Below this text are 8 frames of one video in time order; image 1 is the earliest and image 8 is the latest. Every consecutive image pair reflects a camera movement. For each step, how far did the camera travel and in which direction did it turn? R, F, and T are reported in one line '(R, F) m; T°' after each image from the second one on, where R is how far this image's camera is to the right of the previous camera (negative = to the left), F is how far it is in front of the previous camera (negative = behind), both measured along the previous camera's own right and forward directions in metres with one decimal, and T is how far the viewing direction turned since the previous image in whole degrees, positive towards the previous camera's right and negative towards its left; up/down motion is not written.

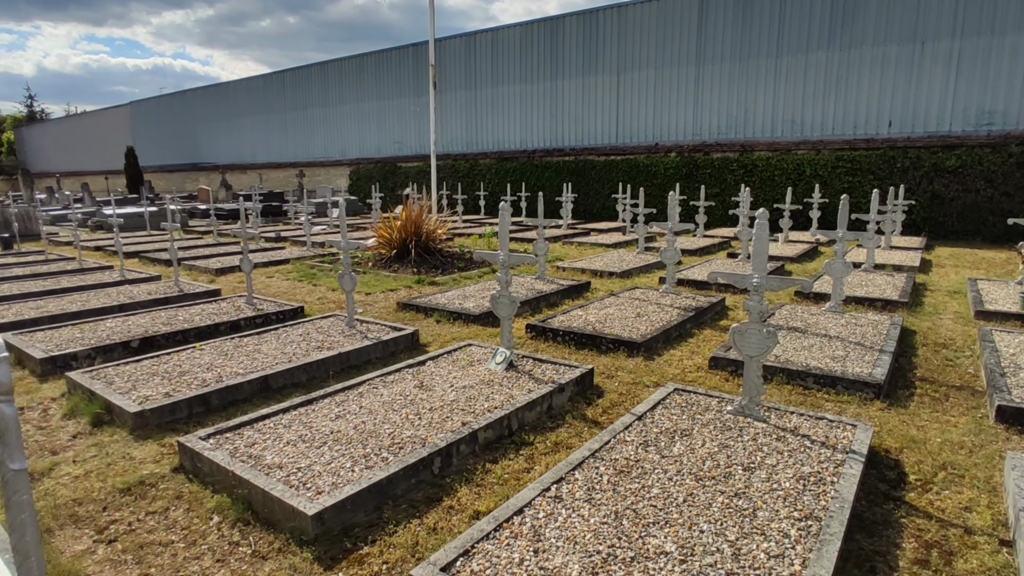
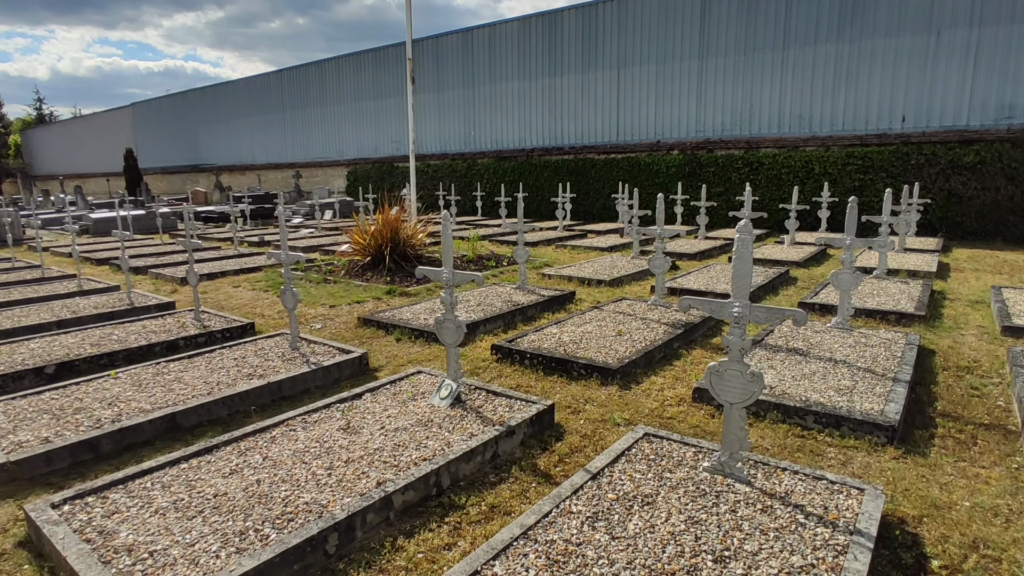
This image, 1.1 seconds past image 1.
(+0.4, +0.7) m; -1°
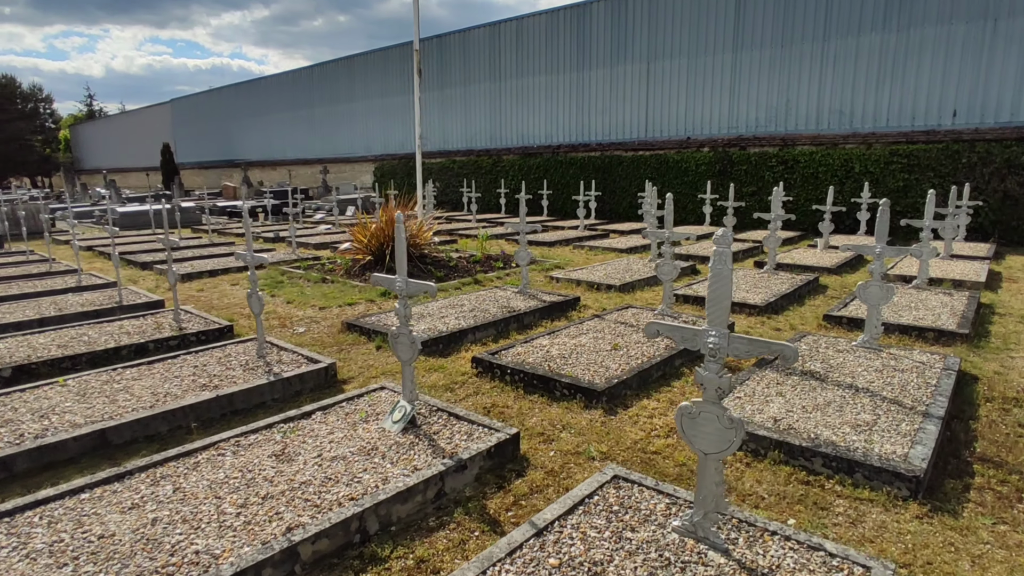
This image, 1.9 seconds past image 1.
(+0.4, +0.5) m; -3°
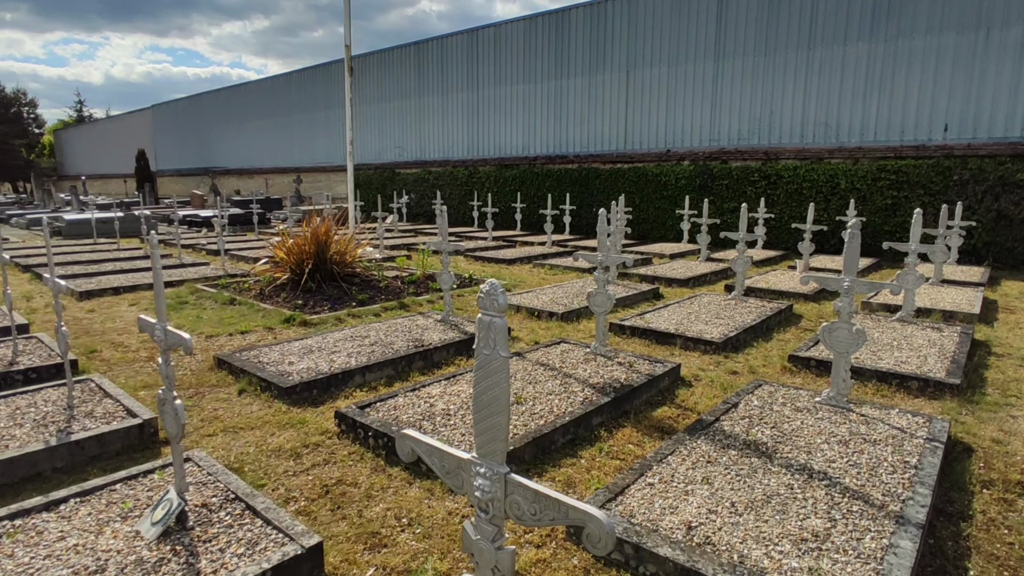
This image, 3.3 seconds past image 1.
(+0.8, +1.0) m; 0°
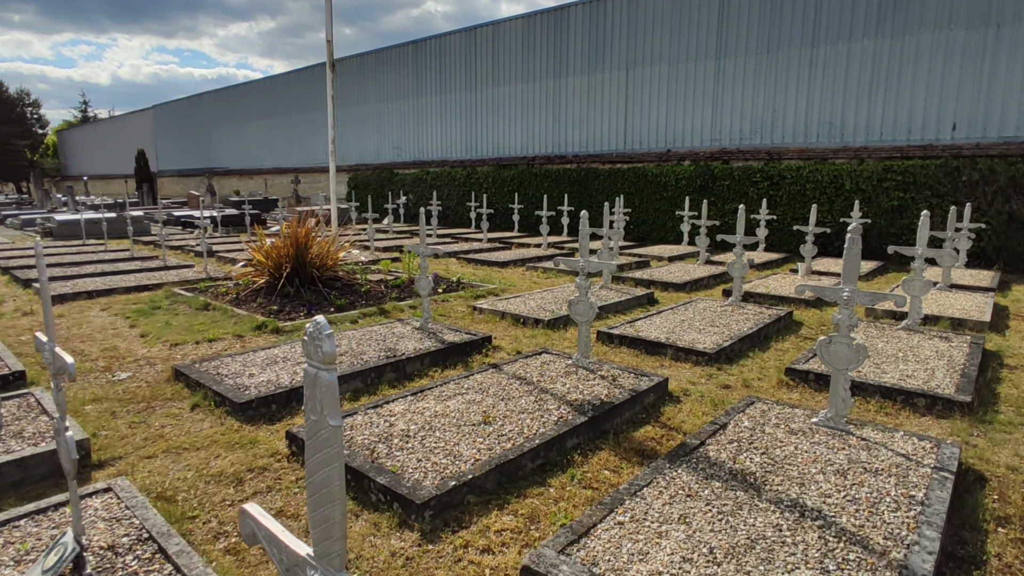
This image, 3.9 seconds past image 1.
(+0.2, +0.3) m; 0°
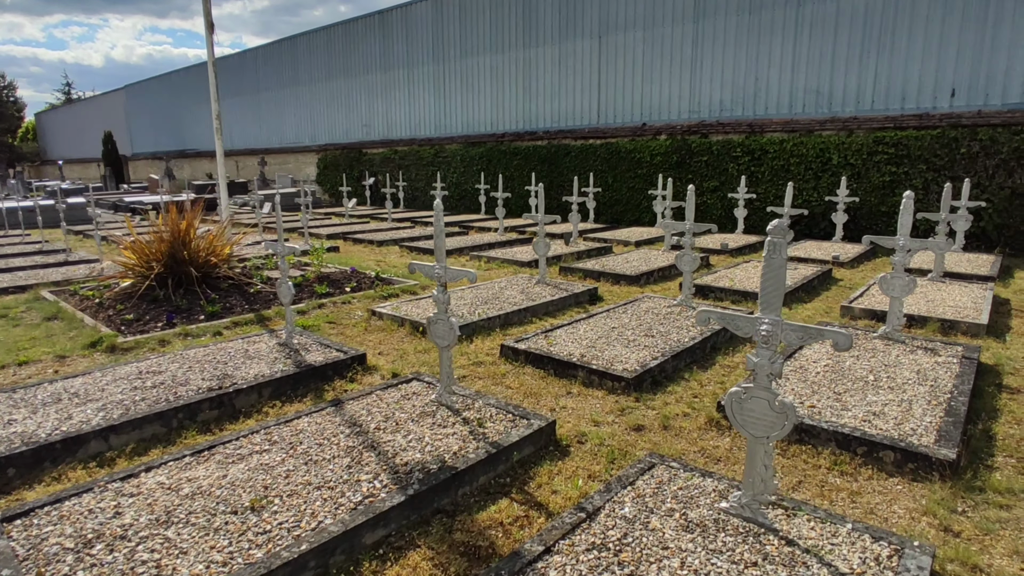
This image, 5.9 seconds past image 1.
(+1.0, +1.2) m; 0°
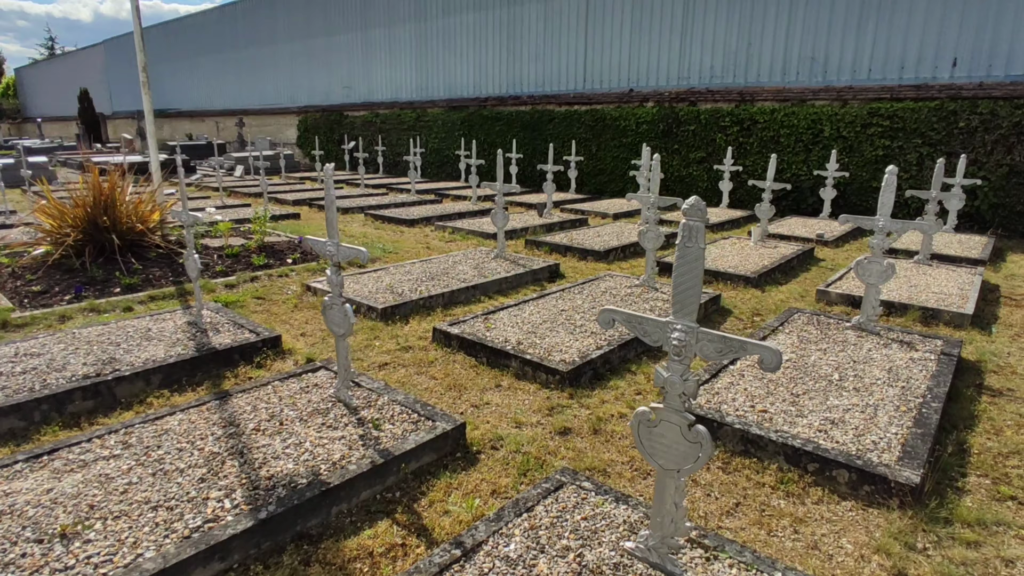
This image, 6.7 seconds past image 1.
(+0.5, +0.5) m; 0°
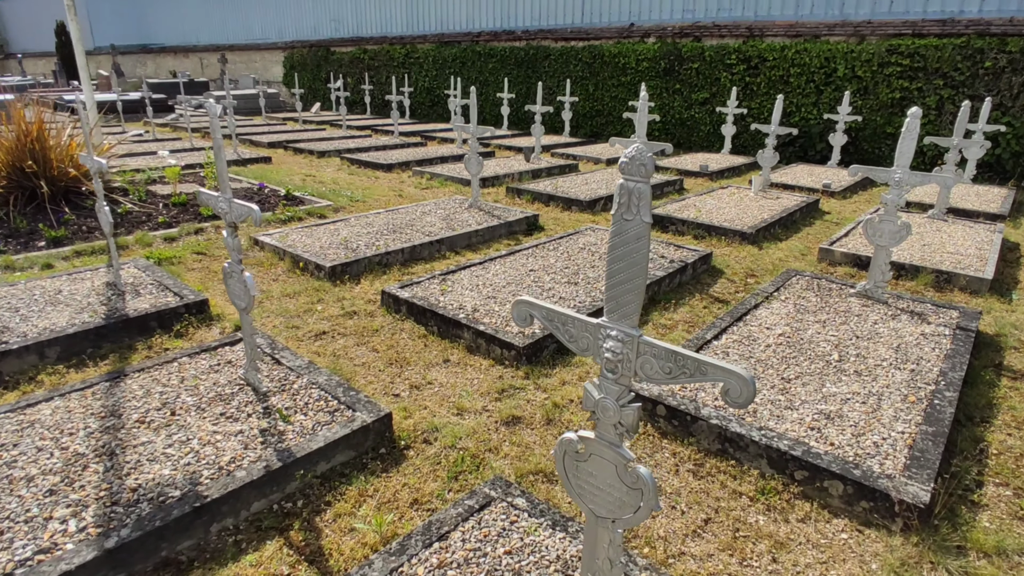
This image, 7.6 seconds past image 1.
(+0.3, +0.5) m; 0°
